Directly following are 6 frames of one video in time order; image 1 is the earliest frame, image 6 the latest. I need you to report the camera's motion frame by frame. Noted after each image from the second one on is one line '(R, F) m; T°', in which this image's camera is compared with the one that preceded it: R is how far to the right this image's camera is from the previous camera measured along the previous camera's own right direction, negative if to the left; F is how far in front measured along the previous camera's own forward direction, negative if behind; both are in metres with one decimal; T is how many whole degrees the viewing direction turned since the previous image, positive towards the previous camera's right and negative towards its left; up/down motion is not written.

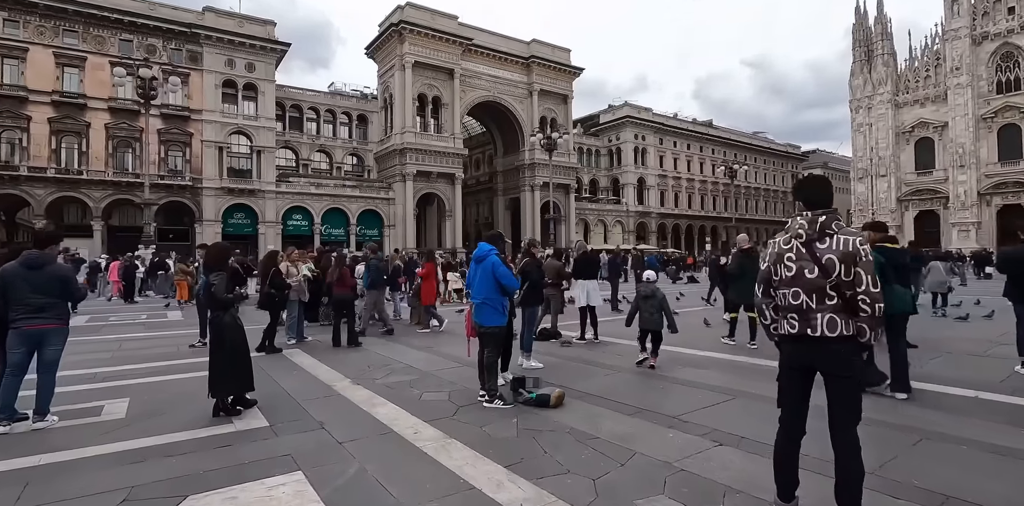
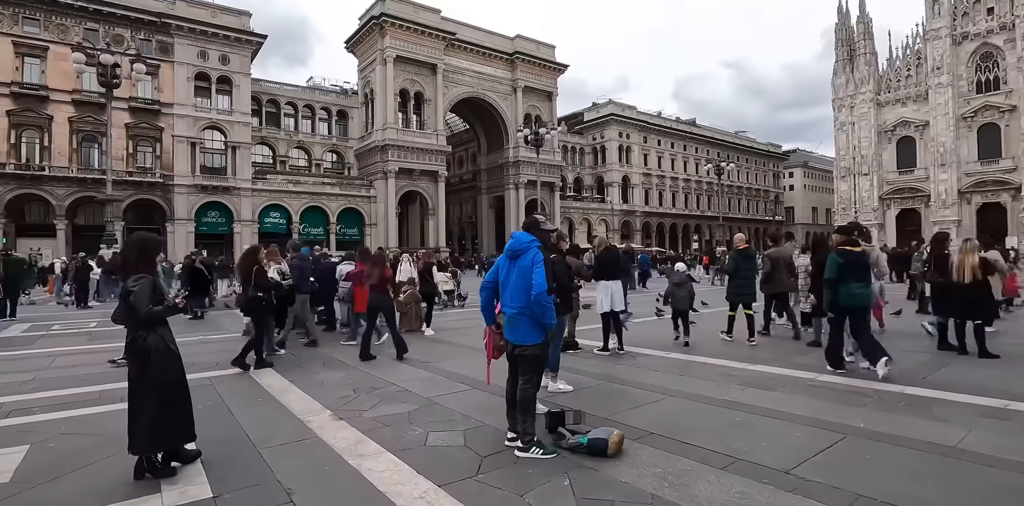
(-0.3, +1.0) m; +2°
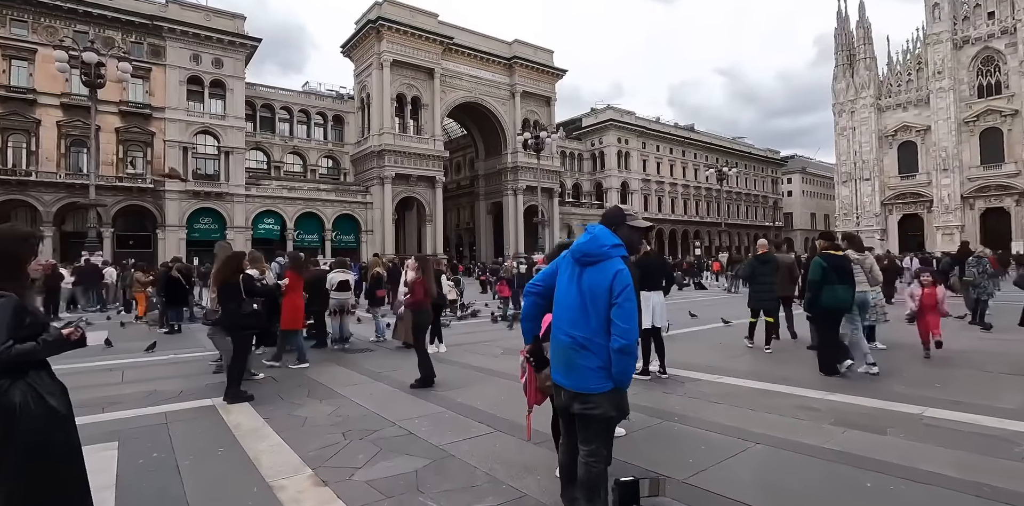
(-0.3, +0.9) m; 0°
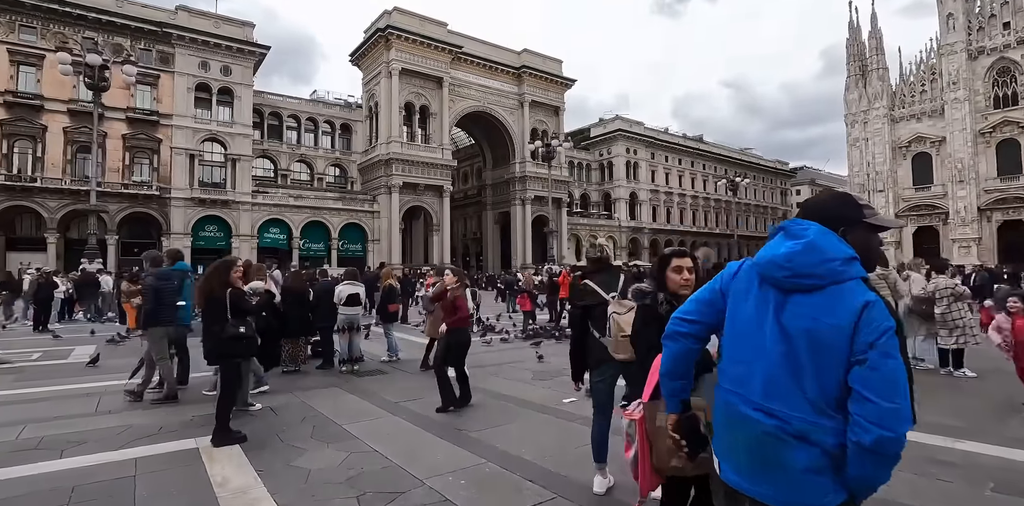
(-0.3, +0.8) m; -1°
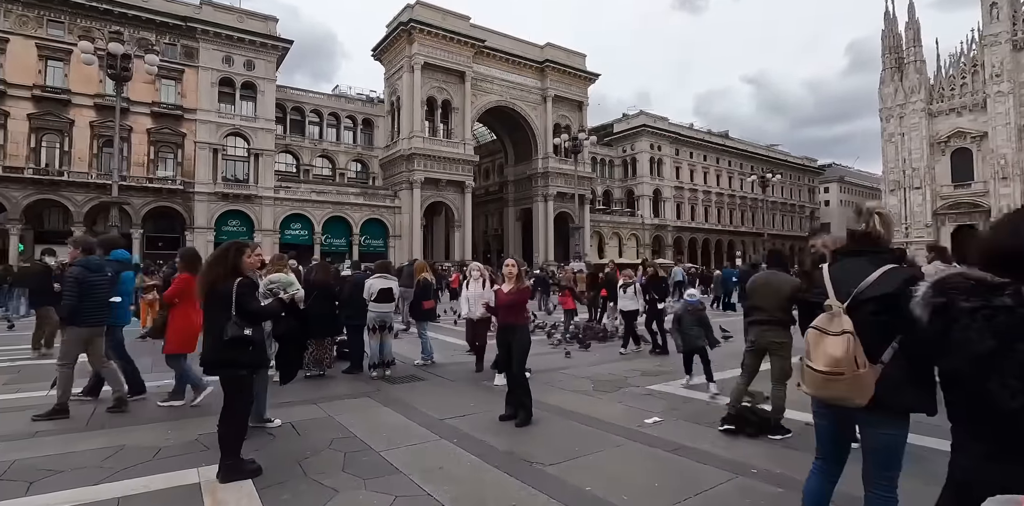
(-0.5, +0.9) m; -2°
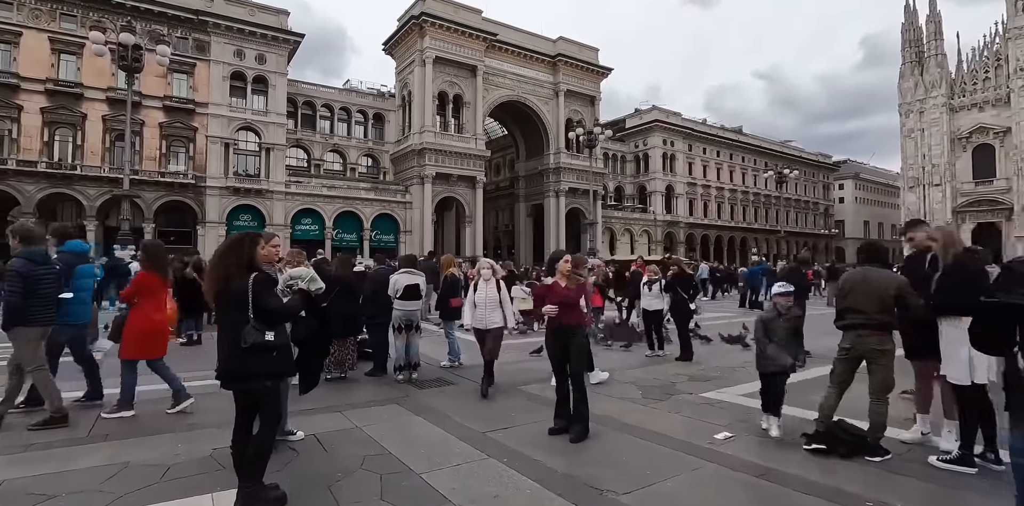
(-0.4, +0.5) m; -1°
